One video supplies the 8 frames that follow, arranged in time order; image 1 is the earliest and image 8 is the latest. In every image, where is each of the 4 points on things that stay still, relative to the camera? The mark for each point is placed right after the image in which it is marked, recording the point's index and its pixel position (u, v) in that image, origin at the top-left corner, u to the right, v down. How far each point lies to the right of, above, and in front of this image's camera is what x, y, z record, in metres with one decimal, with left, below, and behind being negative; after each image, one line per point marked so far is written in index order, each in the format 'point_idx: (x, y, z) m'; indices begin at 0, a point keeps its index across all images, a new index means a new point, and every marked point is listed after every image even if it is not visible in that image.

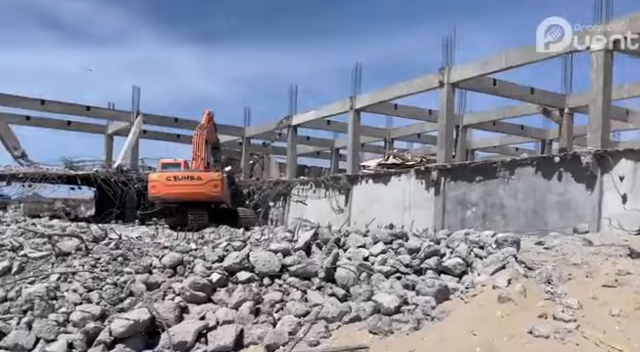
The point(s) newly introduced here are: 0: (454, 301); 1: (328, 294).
0: (+1.6, -1.5, +7.0) m
1: (+0.1, -1.5, +7.3) m
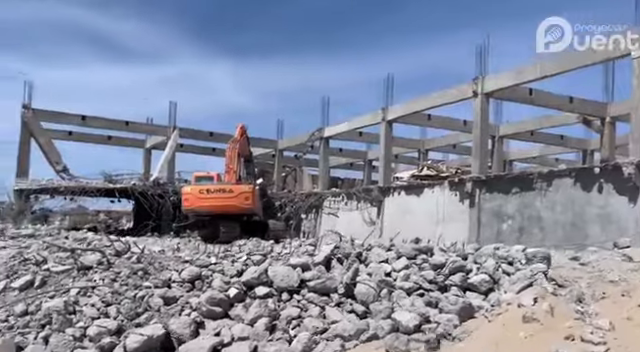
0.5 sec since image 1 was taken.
0: (+1.8, -1.7, +6.7) m
1: (+0.4, -1.6, +7.1) m
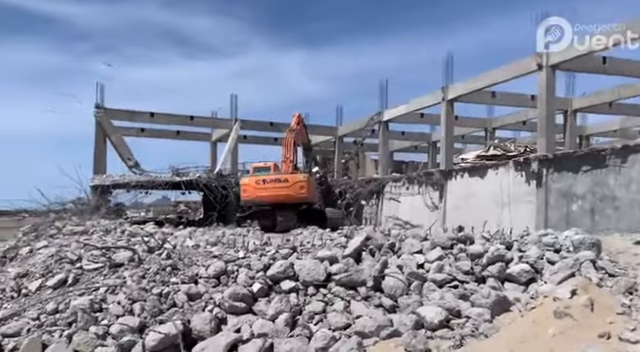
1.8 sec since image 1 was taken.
0: (+2.1, -1.5, +6.3) m
1: (+0.6, -1.5, +6.8) m
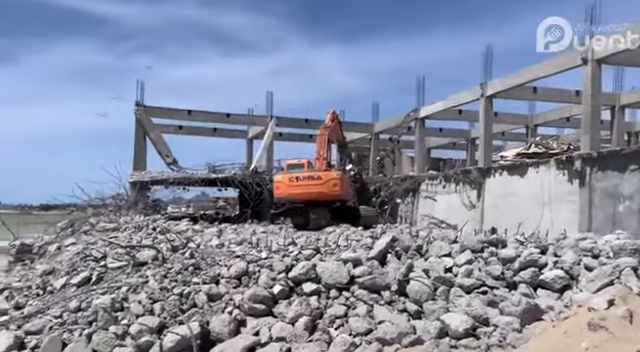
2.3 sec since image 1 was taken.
0: (+2.3, -1.5, +5.9) m
1: (+0.9, -1.5, +6.6) m
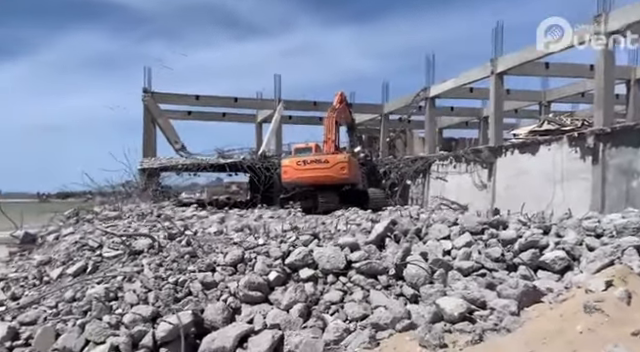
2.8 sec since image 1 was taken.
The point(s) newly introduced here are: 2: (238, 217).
0: (+2.2, -1.3, +5.8) m
1: (+0.8, -1.3, +6.5) m
2: (-1.6, -0.8, +11.5) m
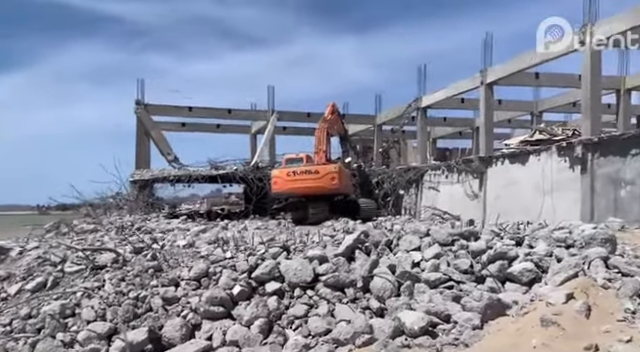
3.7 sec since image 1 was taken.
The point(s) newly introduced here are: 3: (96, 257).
0: (+1.8, -1.4, +5.7) m
1: (+0.5, -1.4, +6.4) m
2: (-2.0, -1.0, +11.4) m
3: (-2.8, -1.0, +7.4) m
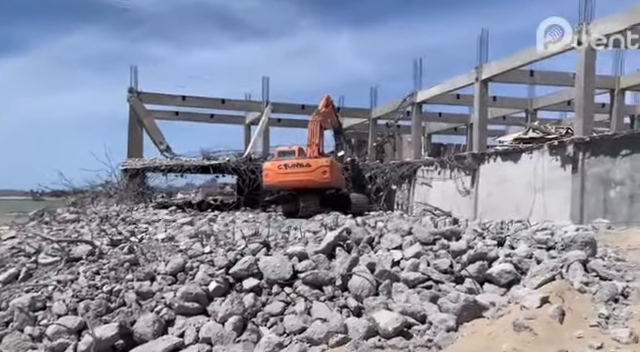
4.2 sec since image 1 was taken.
0: (+1.5, -1.4, +5.7) m
1: (+0.2, -1.4, +6.4) m
2: (-2.2, -0.9, +11.4) m
3: (-3.1, -0.9, +7.4) m
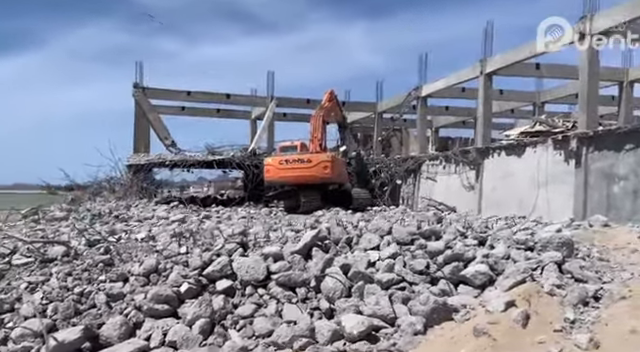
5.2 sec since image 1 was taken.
0: (+1.2, -1.4, +5.6) m
1: (-0.1, -1.4, +6.3) m
2: (-2.4, -0.9, +11.4) m
3: (-3.4, -0.9, +7.4) m
